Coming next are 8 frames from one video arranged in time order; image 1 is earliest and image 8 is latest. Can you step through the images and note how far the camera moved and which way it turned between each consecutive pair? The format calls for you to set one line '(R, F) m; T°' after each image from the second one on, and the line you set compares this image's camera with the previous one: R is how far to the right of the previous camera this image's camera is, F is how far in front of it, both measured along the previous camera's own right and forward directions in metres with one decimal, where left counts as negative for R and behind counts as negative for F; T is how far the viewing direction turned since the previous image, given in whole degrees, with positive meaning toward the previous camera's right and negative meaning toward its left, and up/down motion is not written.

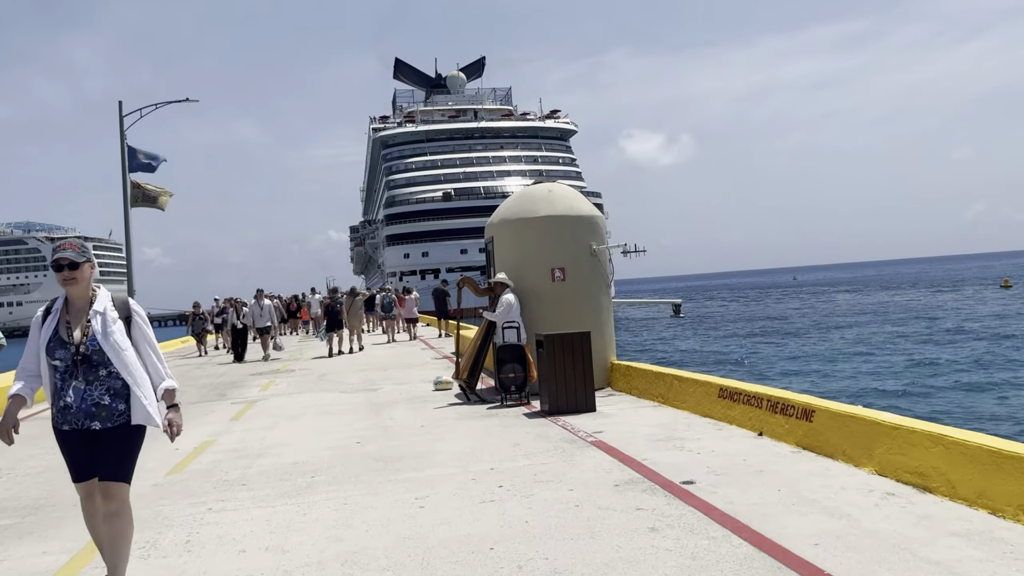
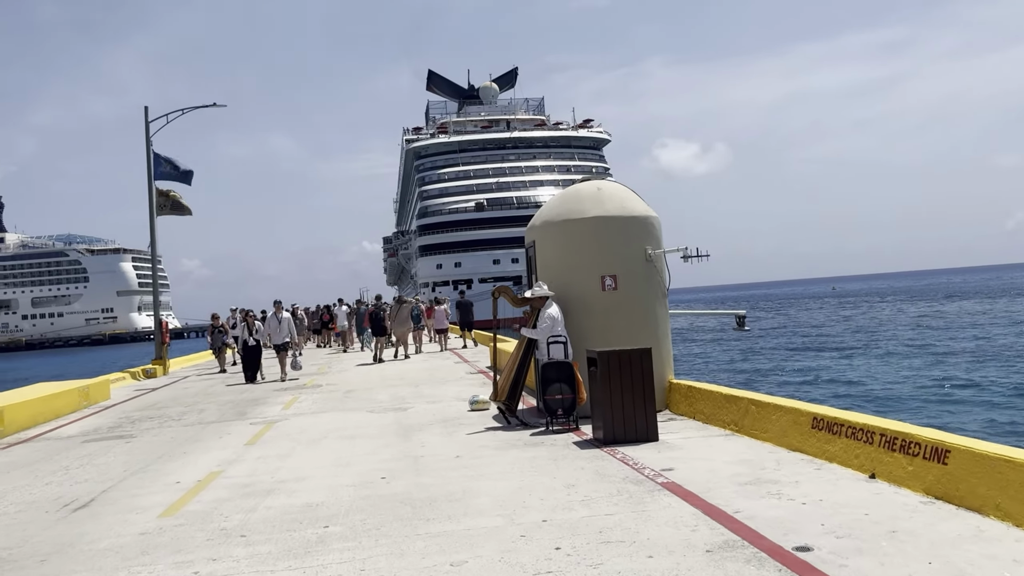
(-0.2, +1.3) m; -2°
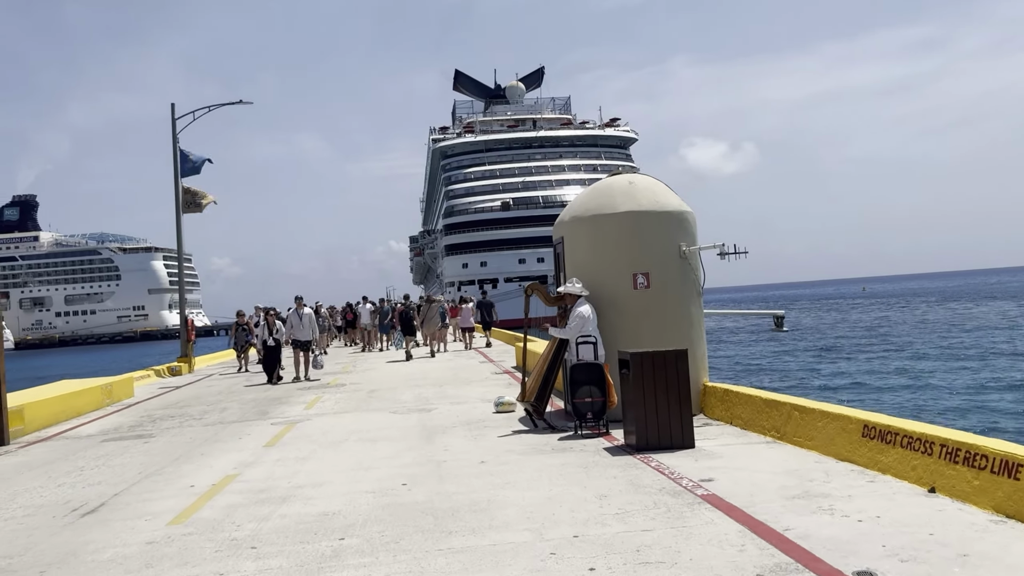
(0.0, +0.4) m; -2°
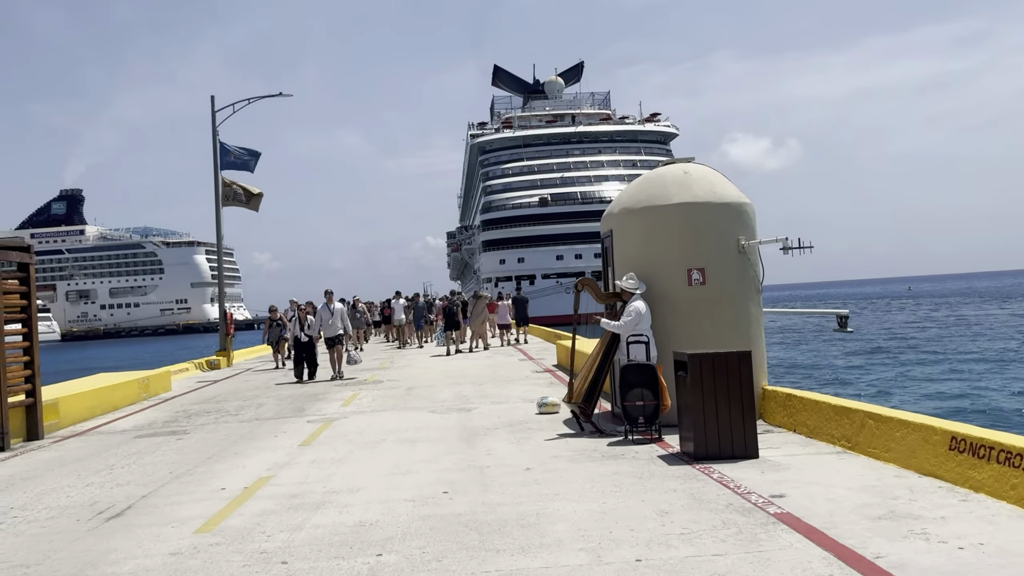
(-0.1, +0.5) m; -3°
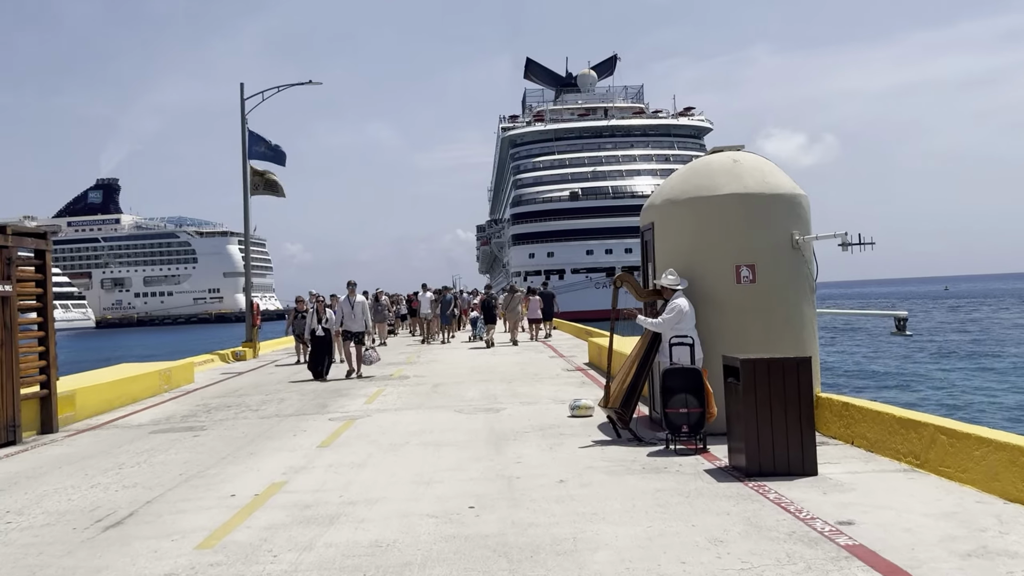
(-0.1, +0.6) m; -2°
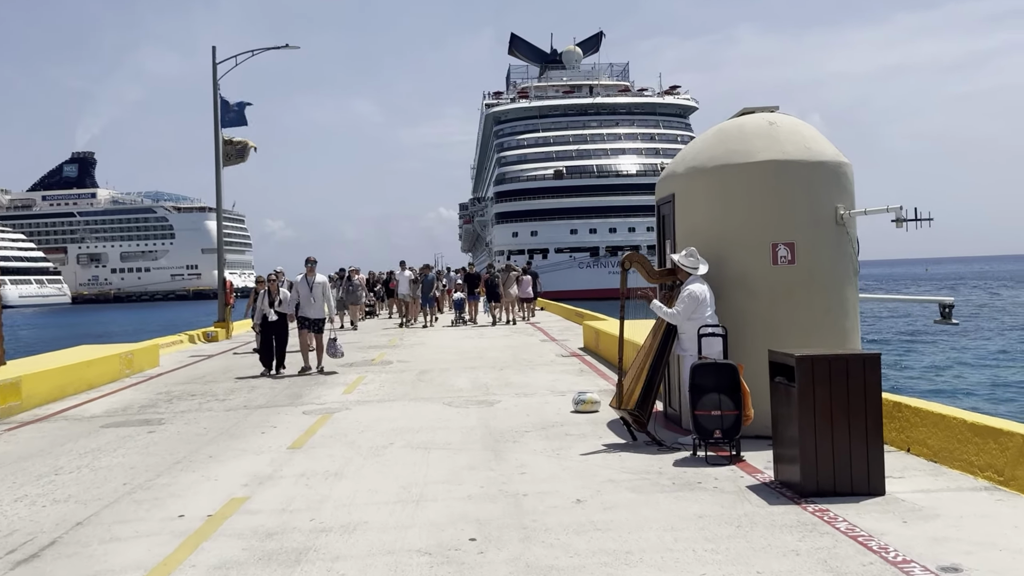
(-0.2, +1.2) m; +1°
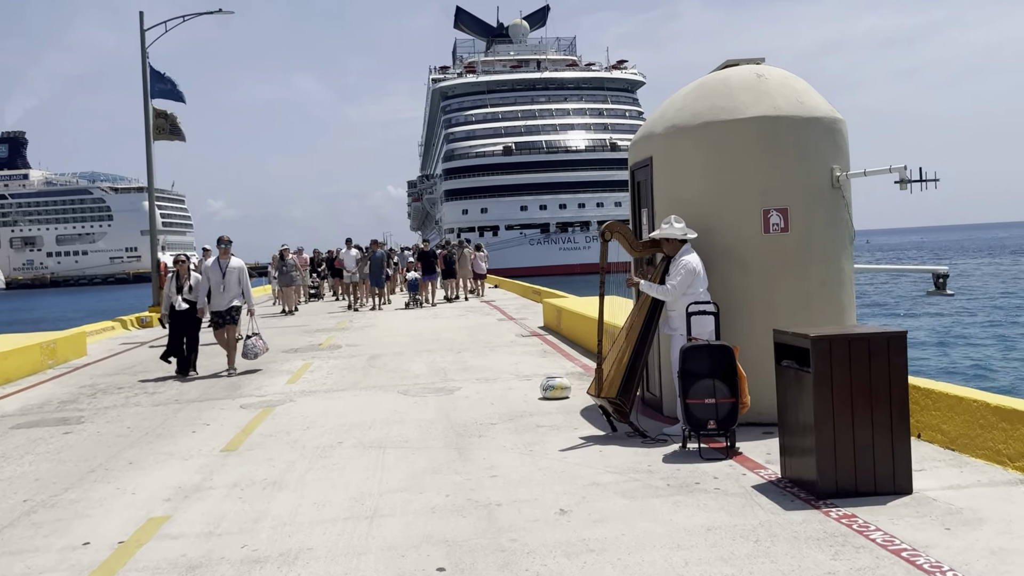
(-0.1, +0.9) m; +3°
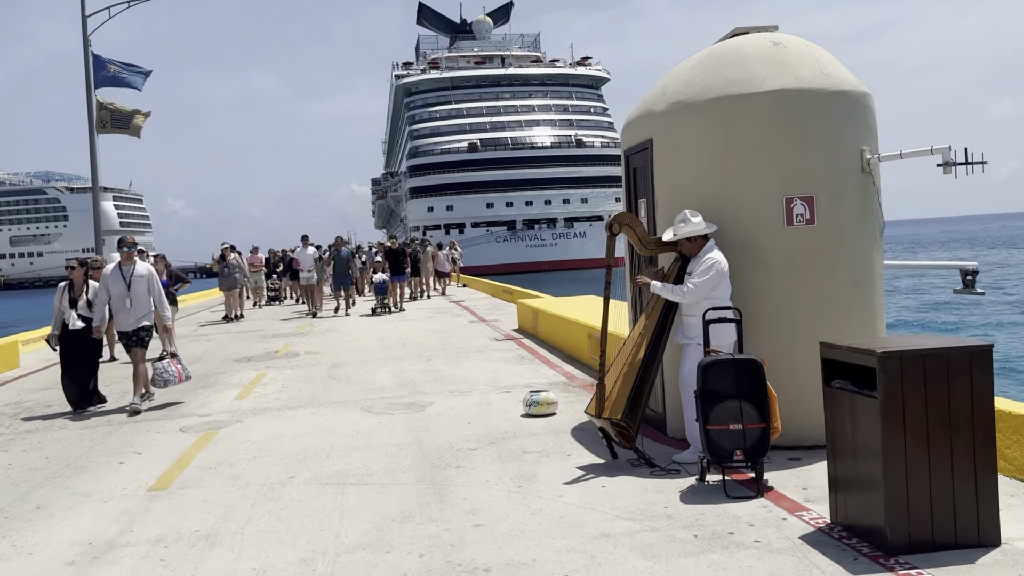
(-0.1, +1.1) m; +2°
